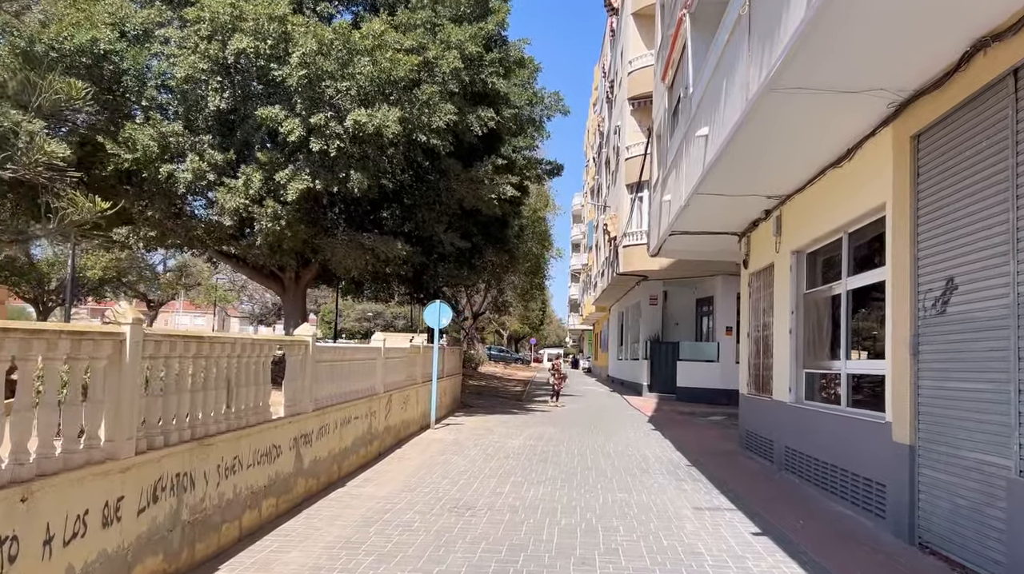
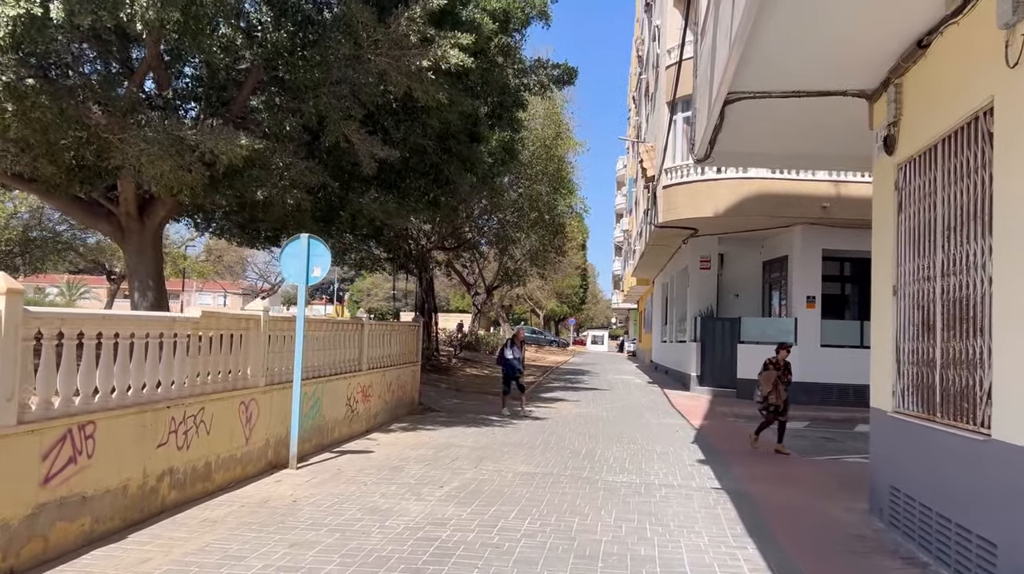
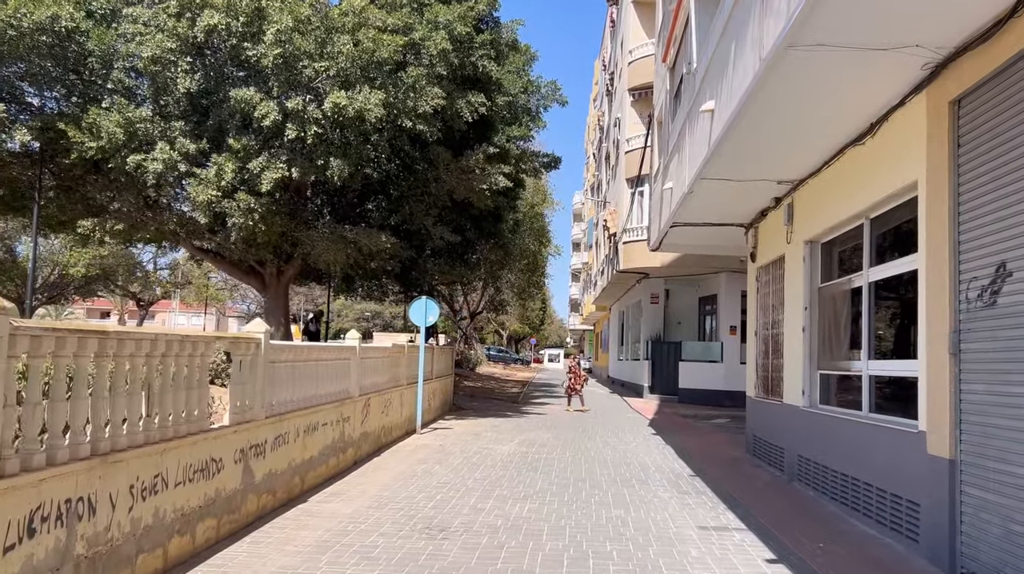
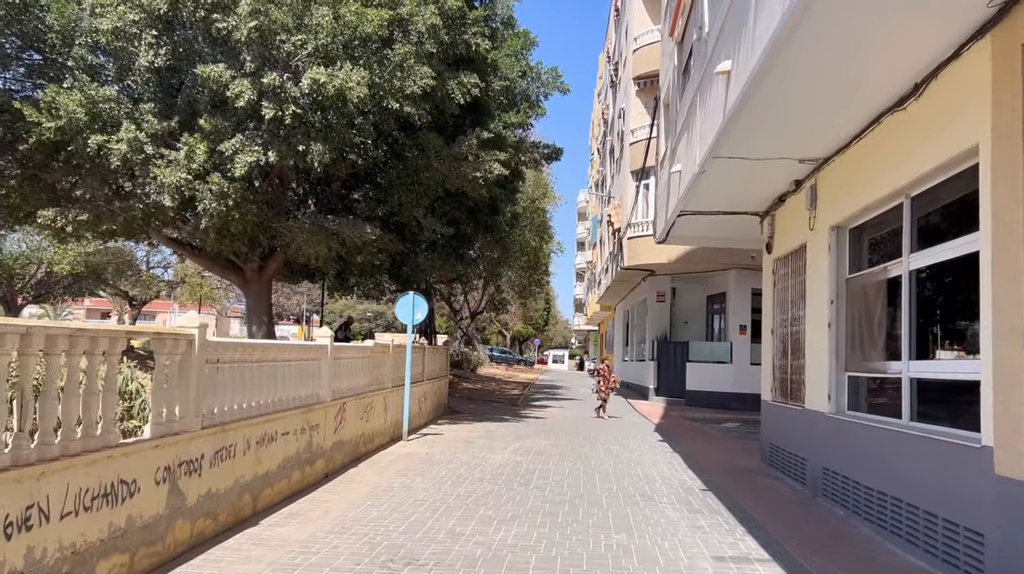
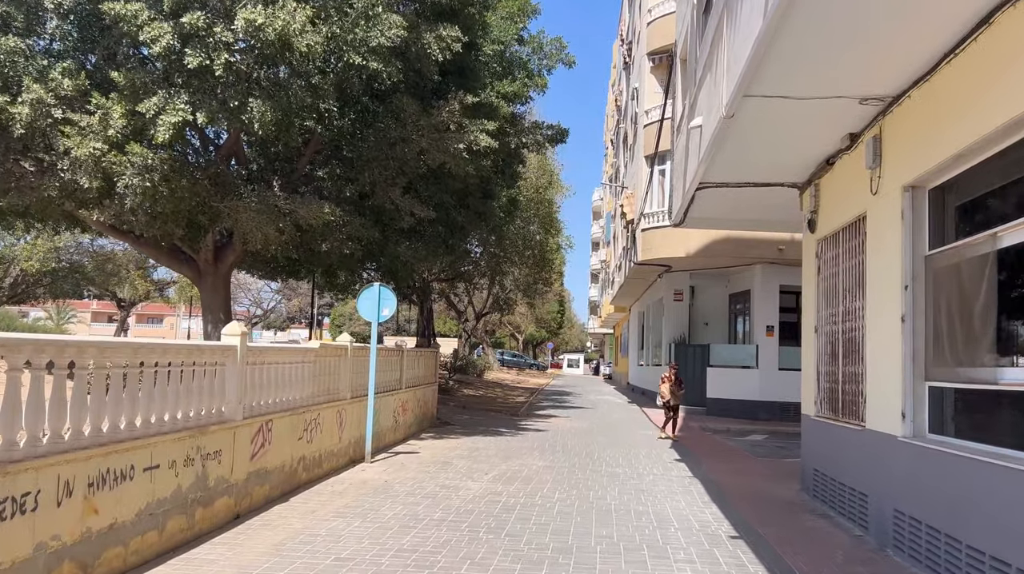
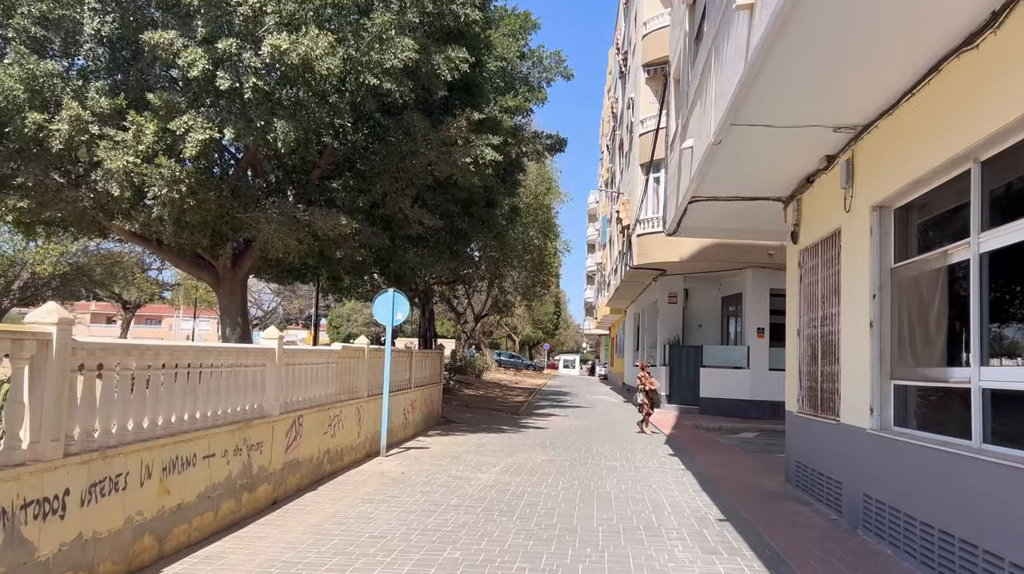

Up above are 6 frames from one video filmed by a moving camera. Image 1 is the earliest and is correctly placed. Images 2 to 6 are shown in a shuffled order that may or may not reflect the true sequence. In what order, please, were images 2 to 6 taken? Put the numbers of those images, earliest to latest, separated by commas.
3, 4, 6, 5, 2
